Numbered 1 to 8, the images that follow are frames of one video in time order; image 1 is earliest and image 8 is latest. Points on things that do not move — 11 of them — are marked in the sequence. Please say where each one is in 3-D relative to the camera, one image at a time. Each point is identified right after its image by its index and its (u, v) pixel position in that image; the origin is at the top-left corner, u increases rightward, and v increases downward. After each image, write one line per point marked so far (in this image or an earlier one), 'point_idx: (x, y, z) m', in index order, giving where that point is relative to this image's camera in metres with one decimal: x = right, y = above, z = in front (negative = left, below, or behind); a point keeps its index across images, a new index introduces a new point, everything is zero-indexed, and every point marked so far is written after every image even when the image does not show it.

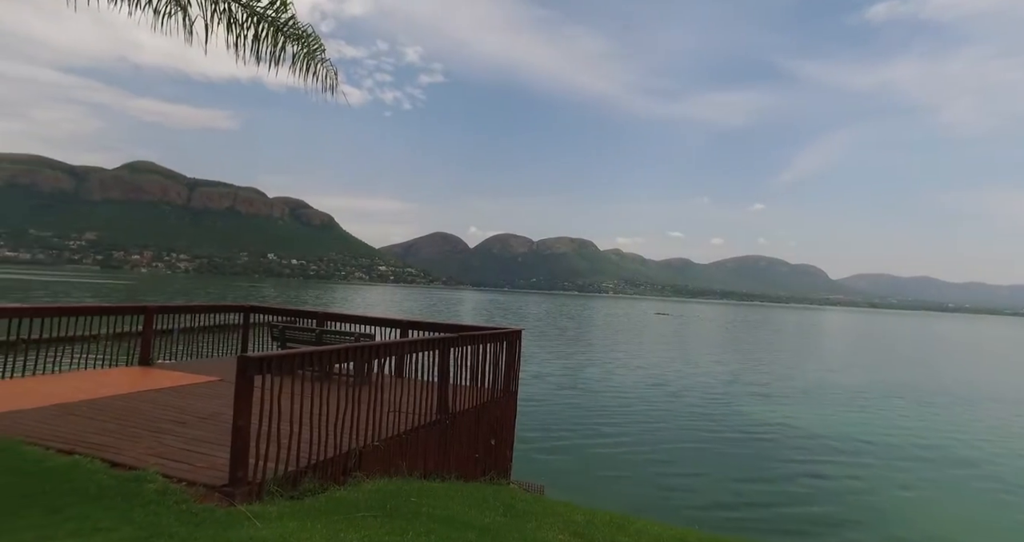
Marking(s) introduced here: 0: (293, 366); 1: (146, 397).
0: (-1.5, -0.7, +3.7) m
1: (-4.0, -1.4, +5.9) m
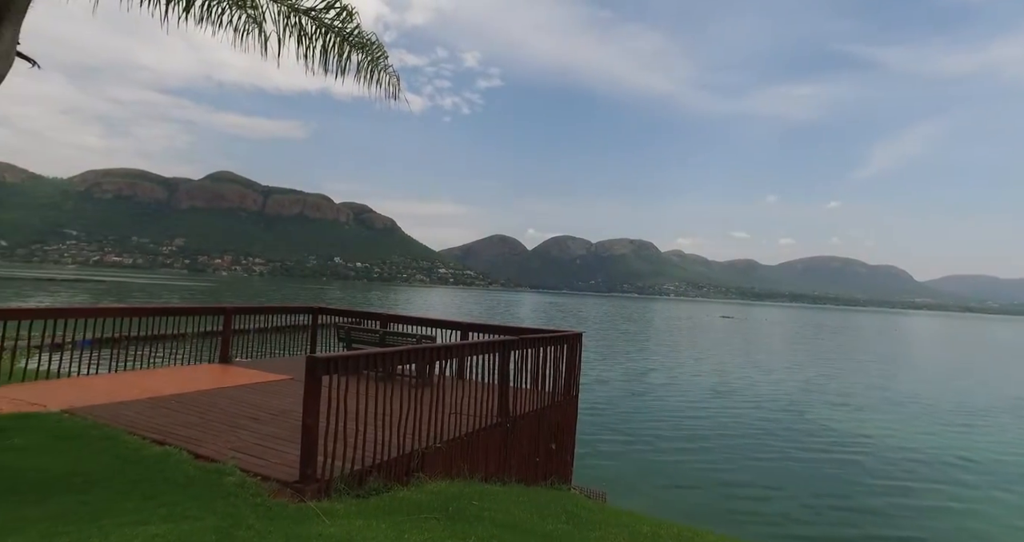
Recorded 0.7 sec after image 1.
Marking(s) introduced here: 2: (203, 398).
0: (-1.1, -0.7, +3.8) m
1: (-3.3, -1.4, +6.2) m
2: (-3.4, -1.4, +5.9) m
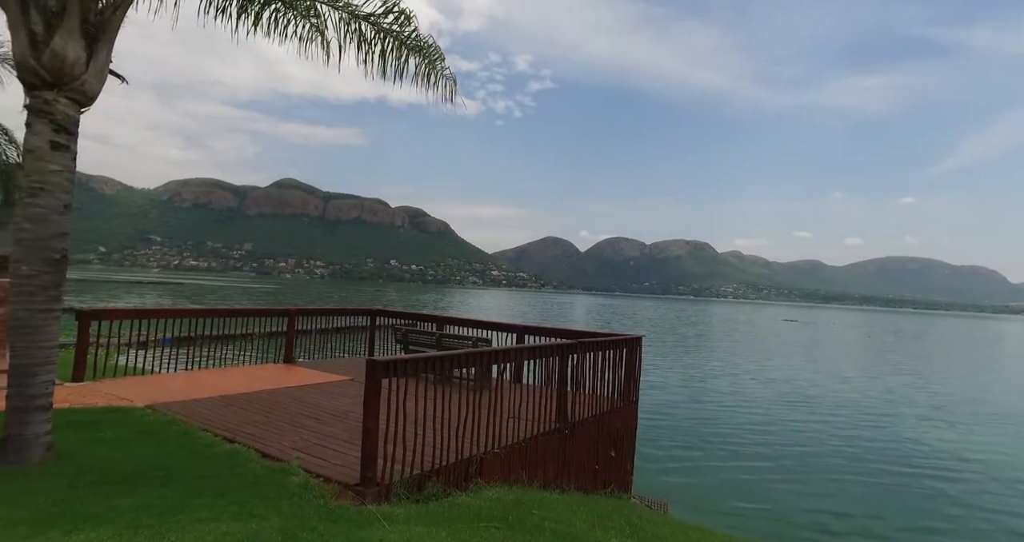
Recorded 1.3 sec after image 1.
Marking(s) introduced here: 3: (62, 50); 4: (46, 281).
0: (-0.7, -0.7, +3.8) m
1: (-2.7, -1.5, +6.4) m
2: (-2.8, -1.4, +6.1) m
3: (-3.1, +1.6, +3.8) m
4: (-3.1, -0.1, +3.6) m
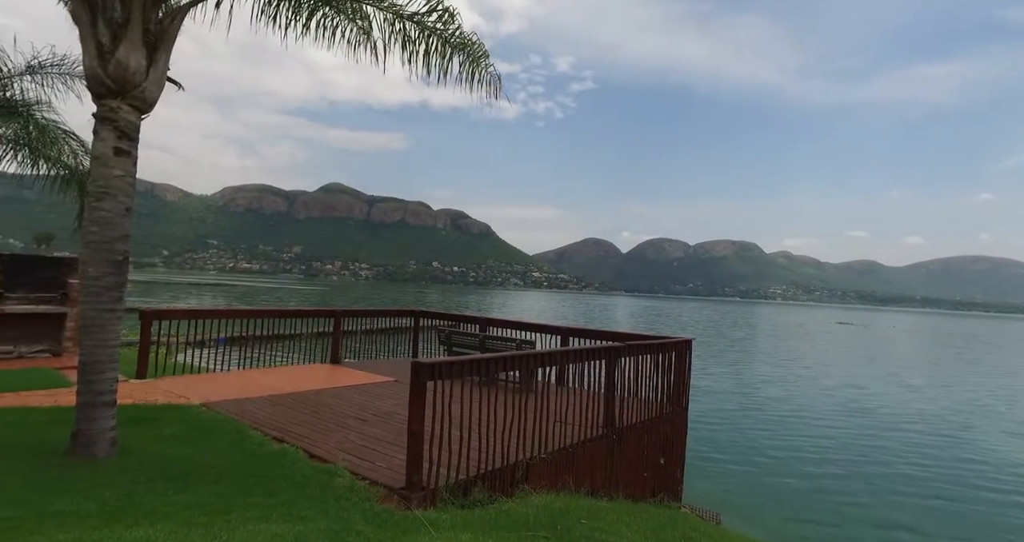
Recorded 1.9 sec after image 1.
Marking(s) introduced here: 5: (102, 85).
0: (-0.3, -0.7, +3.7) m
1: (-2.1, -1.5, +6.5) m
2: (-2.3, -1.5, +6.2) m
3: (-2.8, +1.6, +3.9) m
4: (-2.8, -0.1, +3.7) m
5: (-3.0, +1.4, +3.9) m
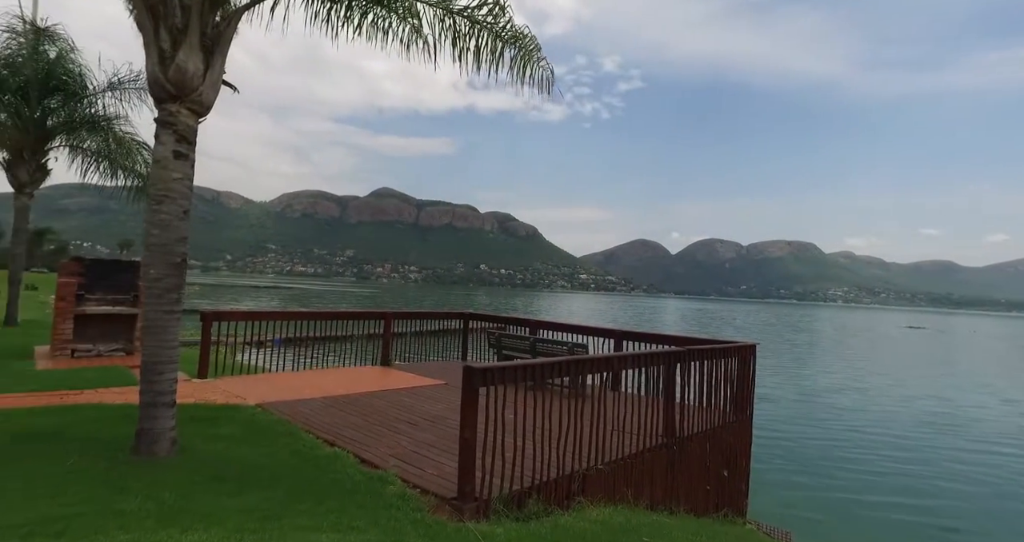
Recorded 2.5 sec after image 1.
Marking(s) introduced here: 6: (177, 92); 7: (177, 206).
0: (0.0, -0.7, +3.5) m
1: (-1.5, -1.5, +6.5) m
2: (-1.7, -1.5, +6.2) m
3: (-2.4, +1.5, +4.0) m
4: (-2.4, -0.1, +3.8) m
5: (-2.6, +1.3, +4.0) m
6: (-2.5, +1.3, +4.0) m
7: (-2.5, +0.5, +3.9) m
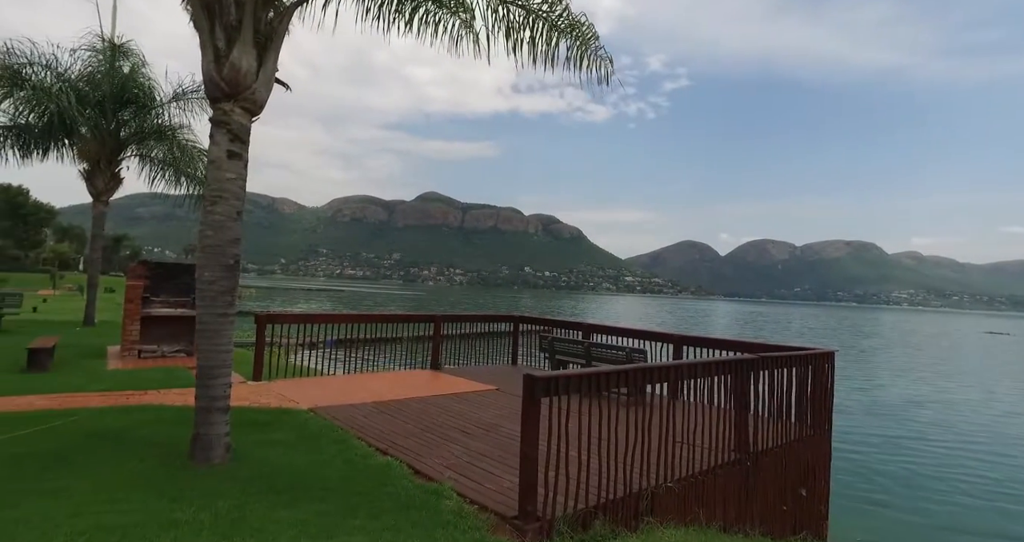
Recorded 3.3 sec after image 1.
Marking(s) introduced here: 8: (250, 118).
0: (+0.4, -0.7, +3.3) m
1: (-0.9, -1.5, +6.3) m
2: (-1.1, -1.5, +6.0) m
3: (-2.0, +1.5, +3.9) m
4: (-2.0, -0.1, +3.7) m
5: (-2.2, +1.3, +3.9) m
6: (-2.1, +1.3, +3.9) m
7: (-2.0, +0.5, +3.8) m
8: (-2.0, +1.2, +4.1) m
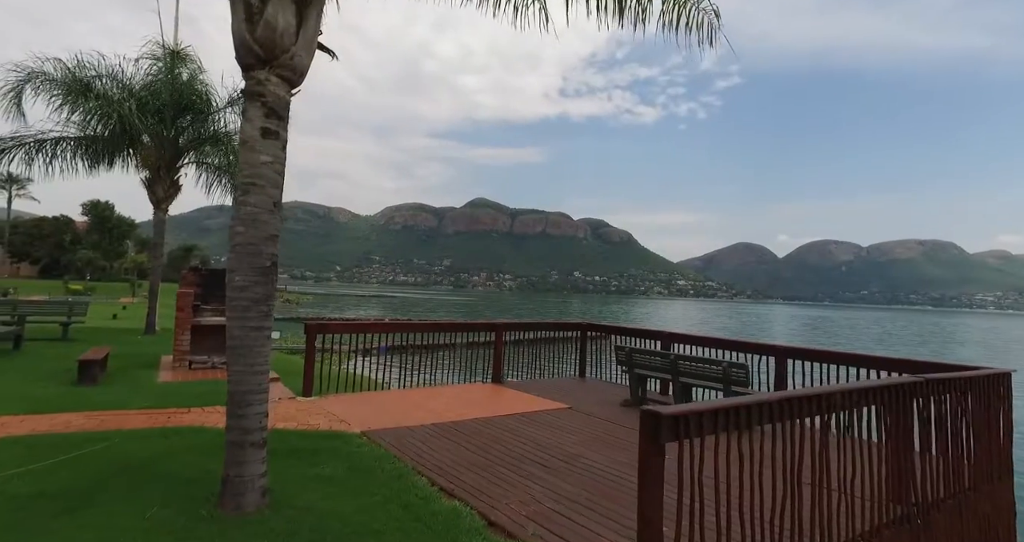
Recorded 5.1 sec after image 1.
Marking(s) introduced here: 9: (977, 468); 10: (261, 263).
0: (+0.9, -0.7, +2.4) m
1: (-0.1, -1.6, +5.5) m
2: (-0.3, -1.5, +5.3) m
3: (-1.5, +1.5, +3.3) m
4: (-1.5, -0.1, +3.1) m
5: (-1.6, +1.3, +3.3) m
6: (-1.5, +1.3, +3.3) m
7: (-1.5, +0.4, +3.2) m
8: (-1.4, +1.1, +3.4) m
9: (+3.3, -1.5, +3.9) m
10: (-1.5, 0.0, +3.1) m
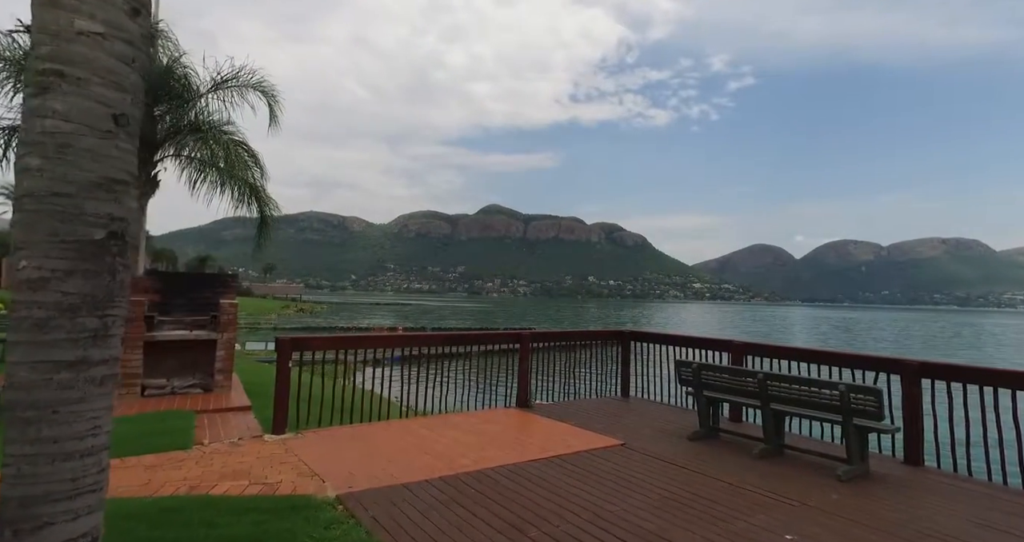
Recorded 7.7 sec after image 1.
0: (+1.1, -0.6, +0.9) m
1: (+0.2, -1.5, +4.0) m
2: (0.0, -1.5, +3.8) m
3: (-1.3, +1.6, +1.9) m
4: (-1.3, -0.1, +1.6) m
5: (-1.4, +1.4, +1.9) m
6: (-1.3, +1.3, +1.9) m
7: (-1.3, +0.5, +1.7) m
8: (-1.2, +1.2, +2.0) m
9: (+3.6, -1.3, +2.3) m
10: (-1.3, +0.1, +1.7) m
